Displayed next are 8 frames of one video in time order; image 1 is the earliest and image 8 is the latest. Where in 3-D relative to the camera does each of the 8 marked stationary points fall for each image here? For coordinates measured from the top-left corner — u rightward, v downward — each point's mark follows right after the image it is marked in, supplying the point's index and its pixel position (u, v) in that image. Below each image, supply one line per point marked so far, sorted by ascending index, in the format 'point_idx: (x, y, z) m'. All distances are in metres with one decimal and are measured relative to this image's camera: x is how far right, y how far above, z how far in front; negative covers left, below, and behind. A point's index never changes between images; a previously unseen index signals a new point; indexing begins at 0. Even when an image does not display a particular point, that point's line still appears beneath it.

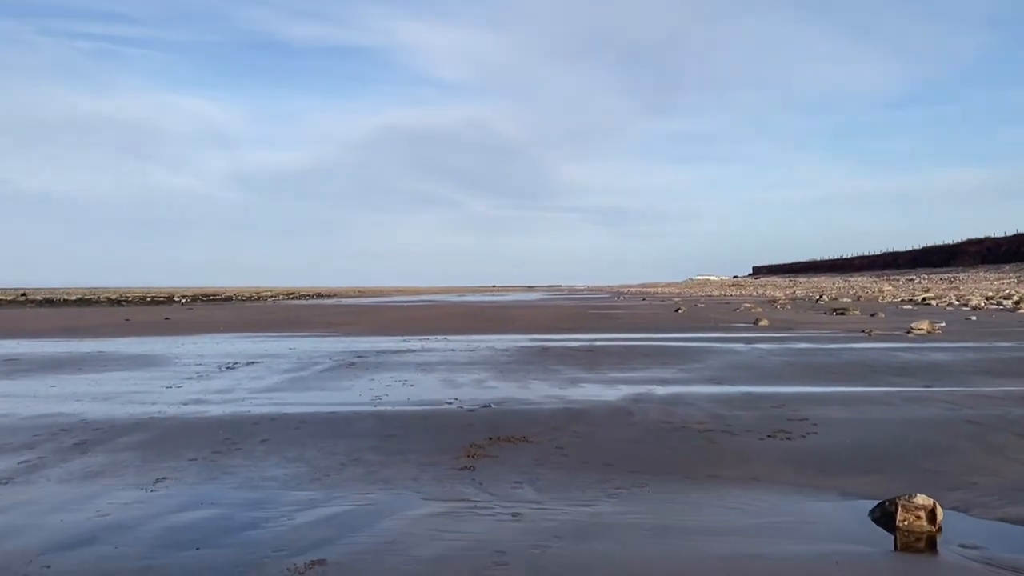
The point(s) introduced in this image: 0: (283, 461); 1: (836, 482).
0: (-1.7, -1.3, +6.7) m
1: (+2.1, -1.3, +5.8) m
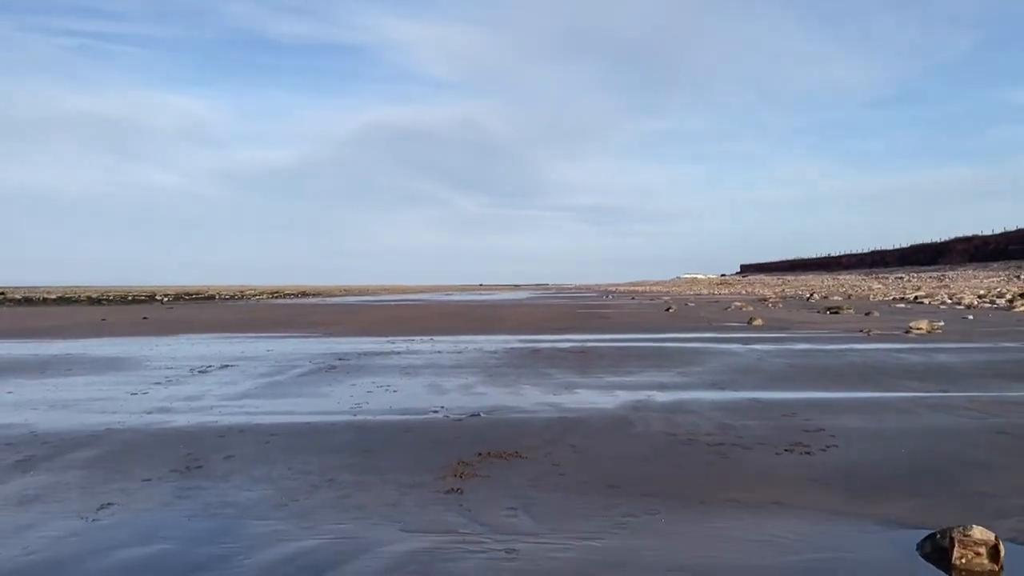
0: (-1.8, -1.3, +6.0) m
1: (+2.0, -1.3, +5.1) m
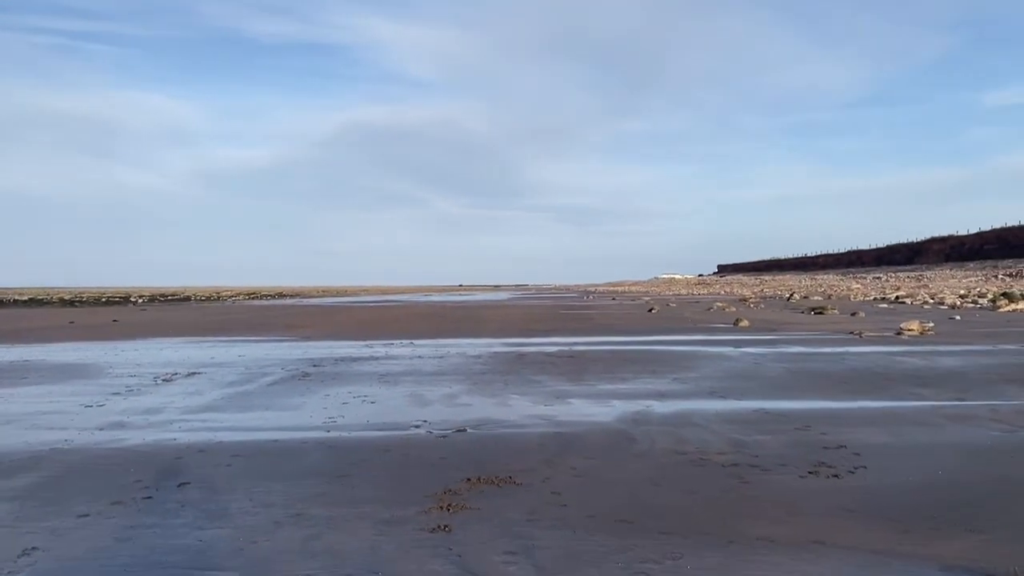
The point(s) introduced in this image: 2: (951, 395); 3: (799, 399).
0: (-1.8, -1.3, +5.1) m
1: (+2.0, -1.3, +4.4) m
2: (+4.8, -1.2, +9.8) m
3: (+3.1, -1.2, +9.7) m
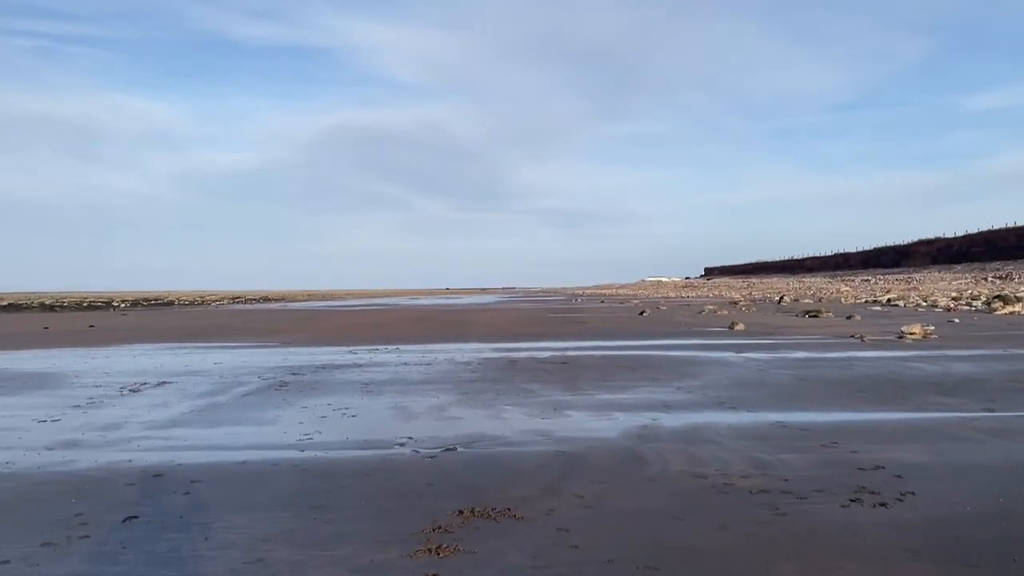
0: (-1.8, -1.3, +4.3) m
1: (+2.0, -1.3, +3.6) m
2: (+4.8, -1.2, +9.1) m
3: (+3.1, -1.2, +9.0) m
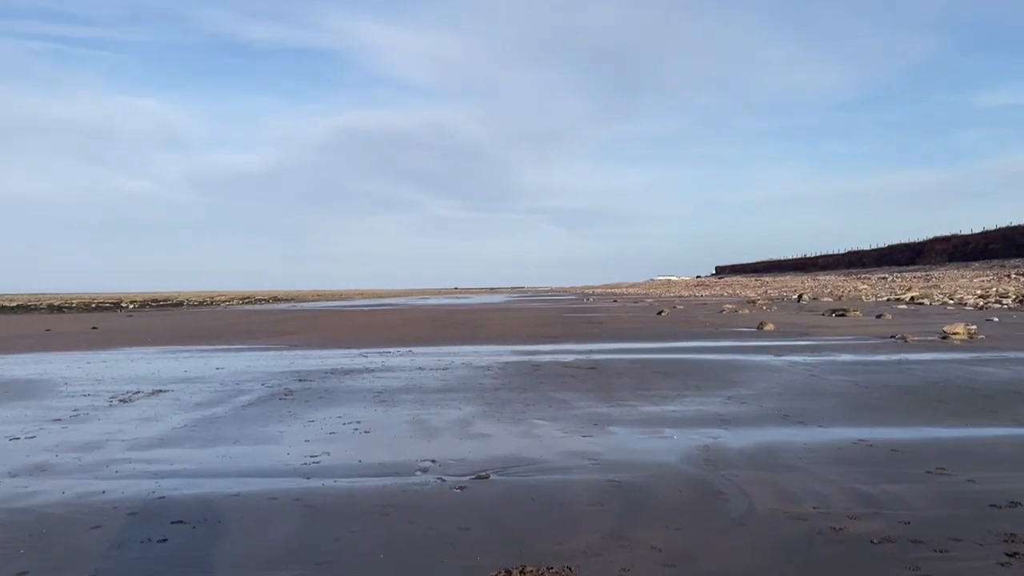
0: (-1.5, -1.3, +3.2) m
1: (+2.3, -1.3, +2.5) m
2: (+5.1, -1.2, +7.9) m
3: (+3.4, -1.2, +7.8) m
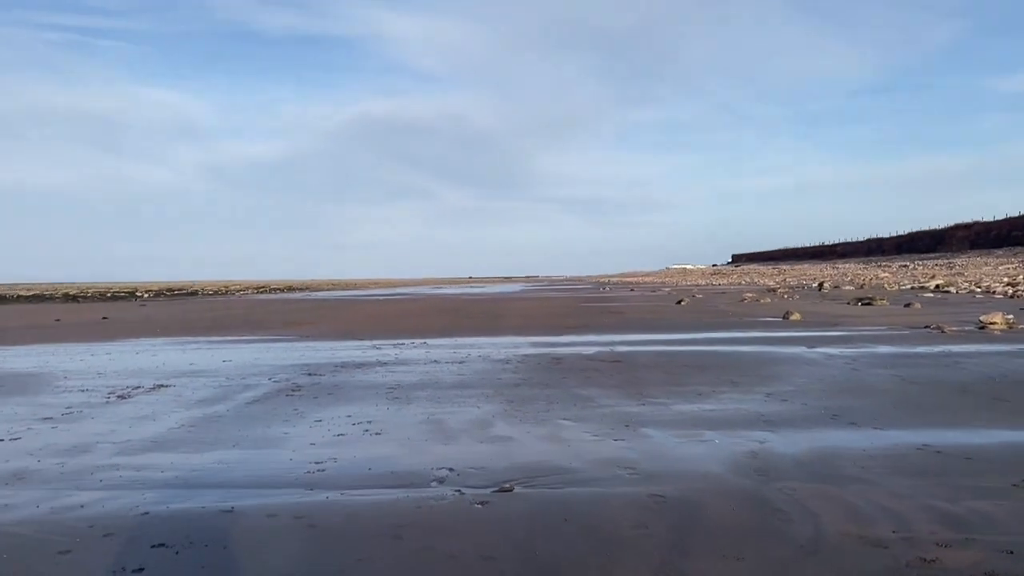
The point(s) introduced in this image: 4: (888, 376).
0: (-1.4, -1.3, +2.6) m
1: (+2.4, -1.2, +1.8) m
2: (+5.3, -1.1, +7.2) m
3: (+3.6, -1.1, +7.1) m
4: (+4.4, -1.0, +10.6) m
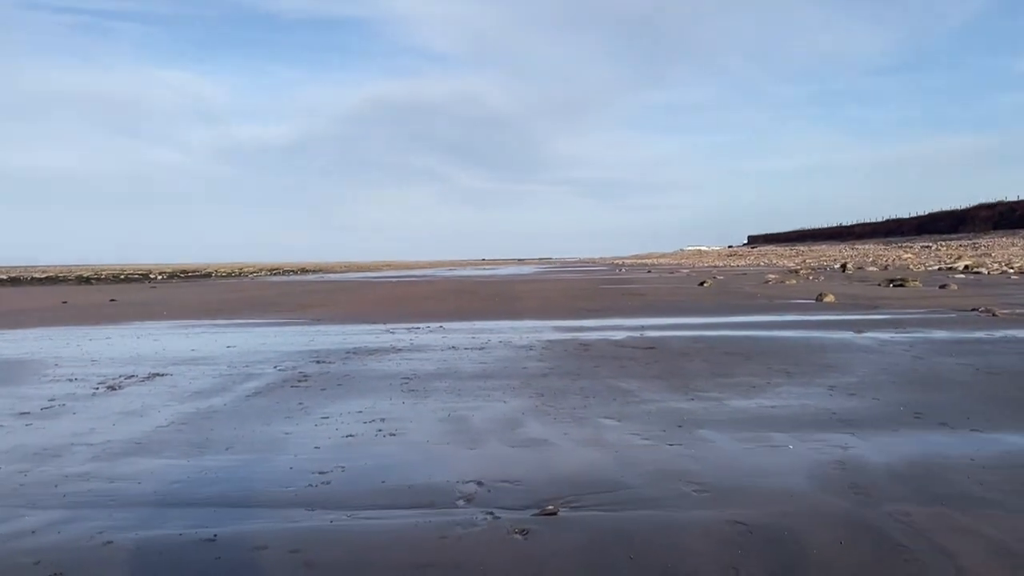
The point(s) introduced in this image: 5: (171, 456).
0: (-1.2, -1.2, +1.6) m
1: (+2.6, -1.2, +0.7) m
2: (+5.5, -0.9, +6.1) m
3: (+3.8, -1.0, +6.0) m
4: (+4.7, -0.8, +9.5) m
5: (-2.3, -1.1, +6.1) m
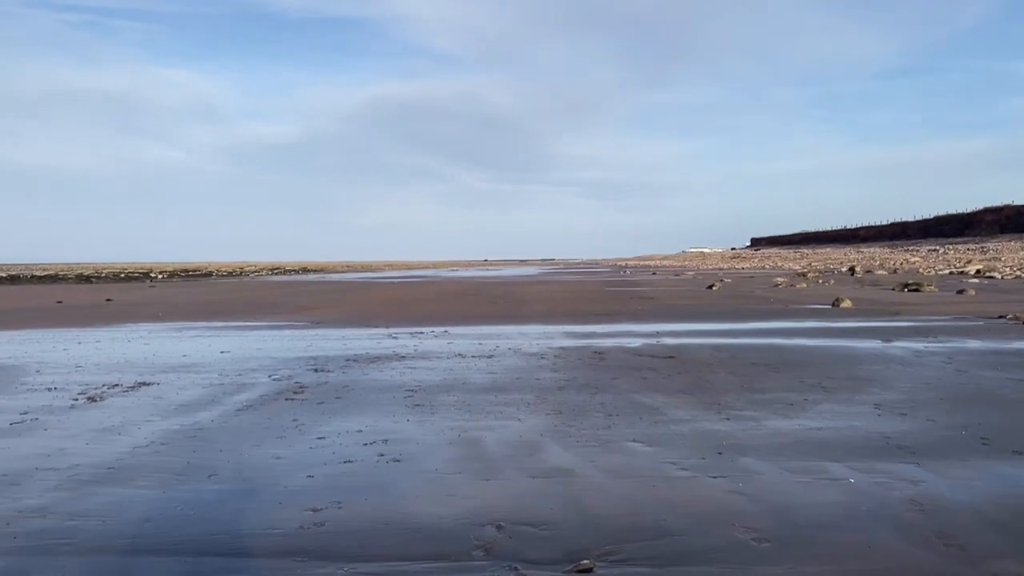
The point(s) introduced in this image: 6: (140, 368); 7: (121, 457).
0: (-1.1, -1.3, +0.9) m
1: (+2.7, -1.3, 0.0) m
2: (+5.6, -1.0, +5.4) m
3: (+3.9, -1.0, +5.3) m
4: (+4.9, -0.9, +8.8) m
5: (-2.2, -1.2, +5.3) m
6: (-4.7, -1.0, +11.4) m
7: (-2.7, -1.2, +6.2) m
